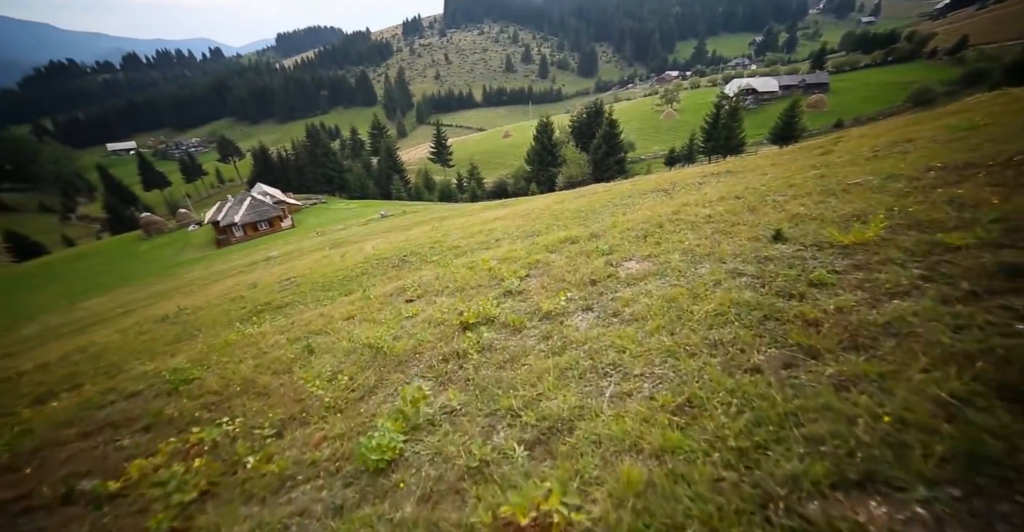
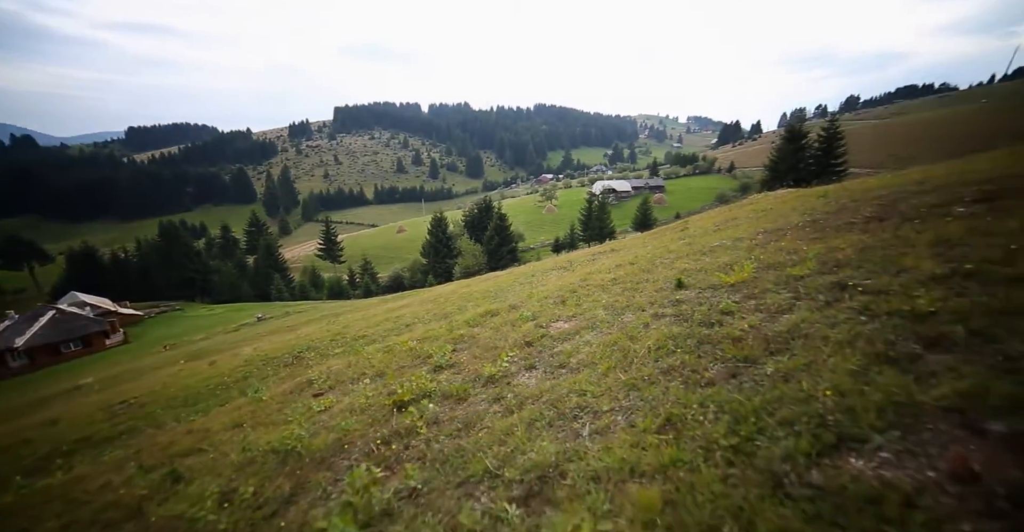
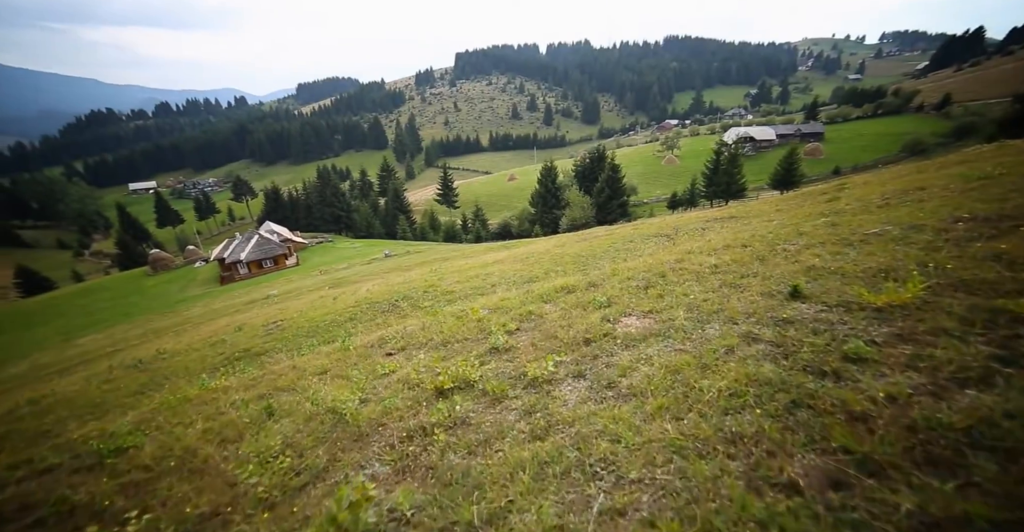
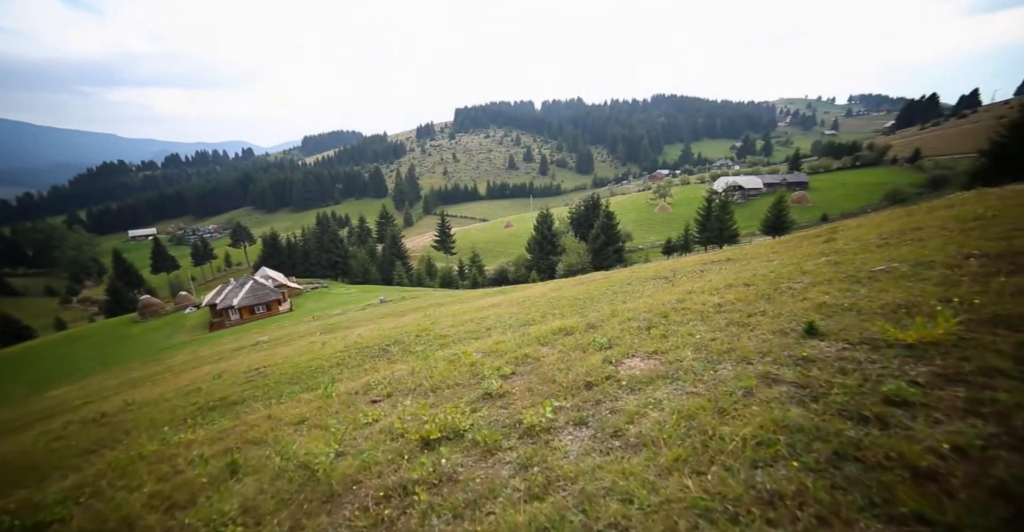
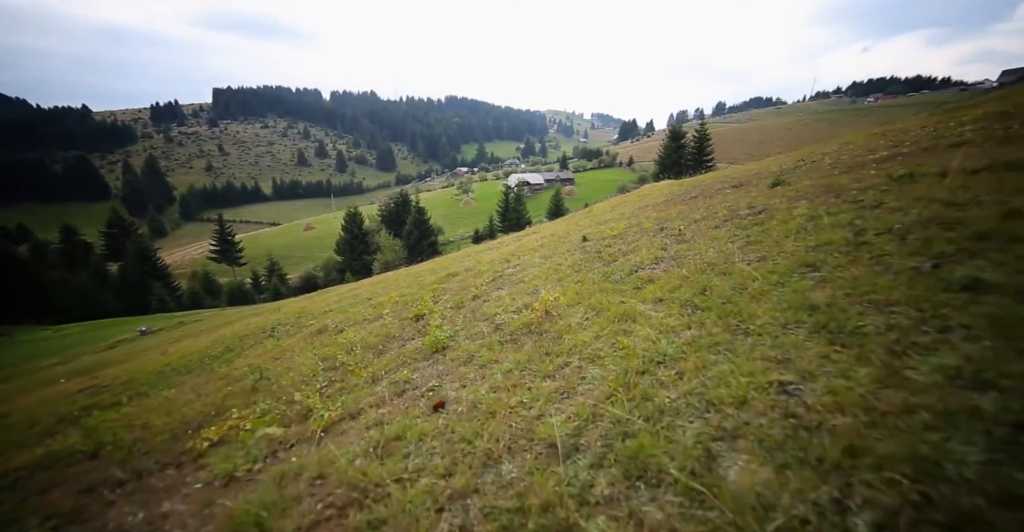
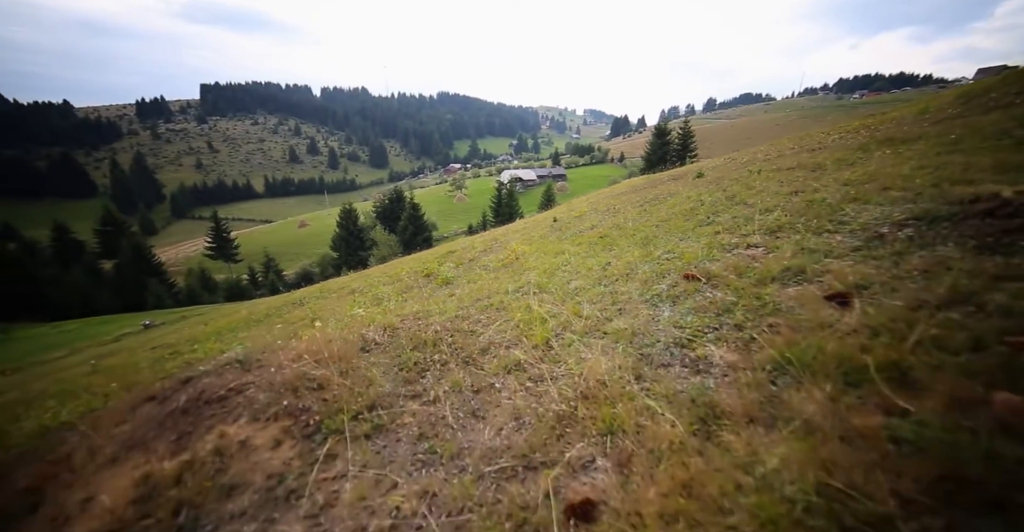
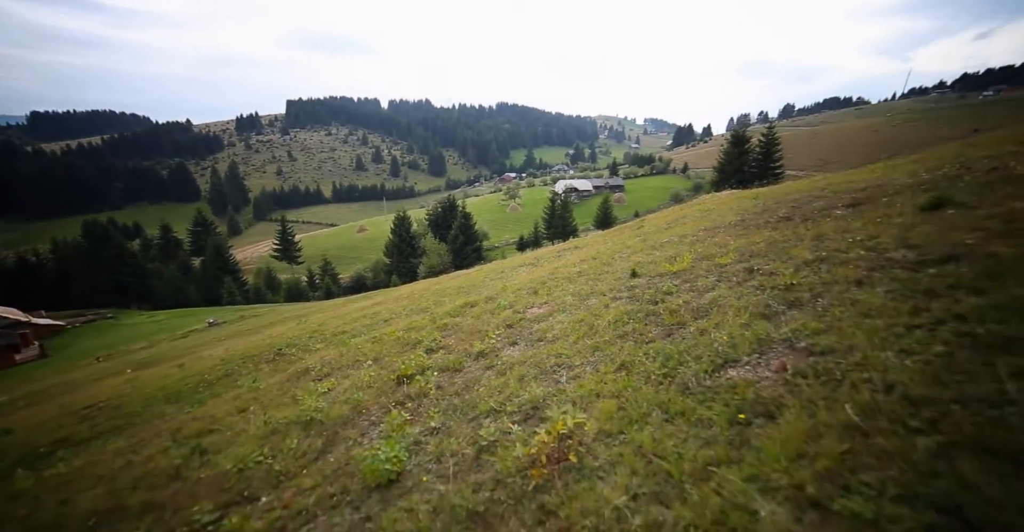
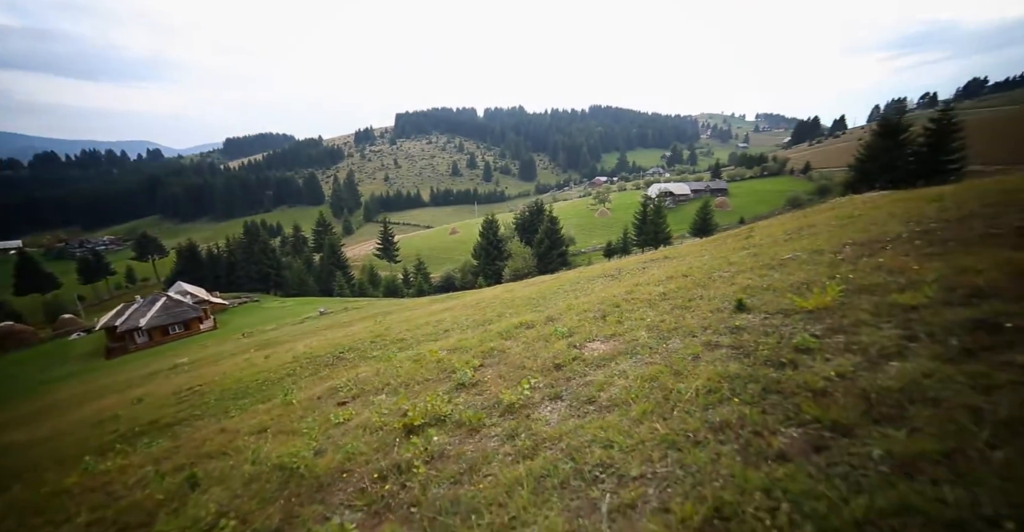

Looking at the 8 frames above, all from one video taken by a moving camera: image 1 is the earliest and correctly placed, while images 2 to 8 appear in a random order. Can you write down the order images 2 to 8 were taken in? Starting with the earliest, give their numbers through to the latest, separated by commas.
3, 4, 8, 2, 7, 5, 6
